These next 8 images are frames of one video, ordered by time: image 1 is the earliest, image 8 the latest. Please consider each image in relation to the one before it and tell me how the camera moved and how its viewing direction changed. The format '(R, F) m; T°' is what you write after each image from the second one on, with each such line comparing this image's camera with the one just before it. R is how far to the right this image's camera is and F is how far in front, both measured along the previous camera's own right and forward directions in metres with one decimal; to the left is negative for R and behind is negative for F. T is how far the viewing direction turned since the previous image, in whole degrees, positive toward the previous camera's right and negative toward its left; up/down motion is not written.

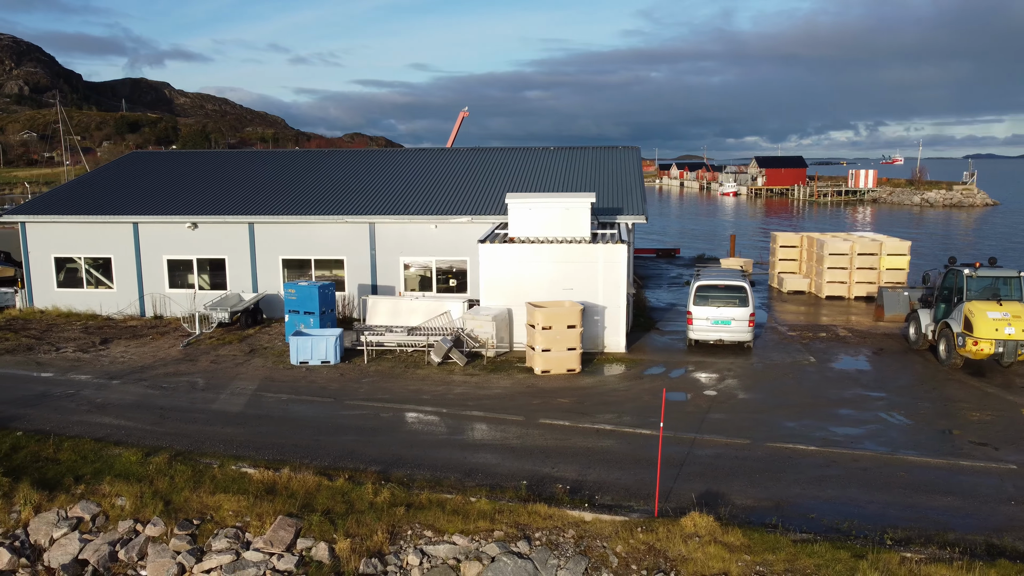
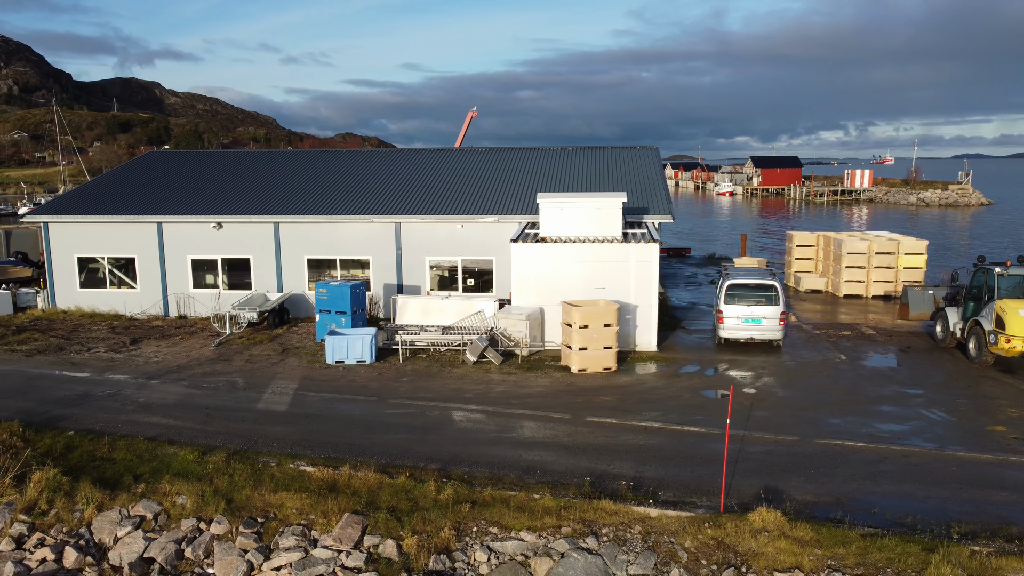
(-0.7, -0.1) m; +1°
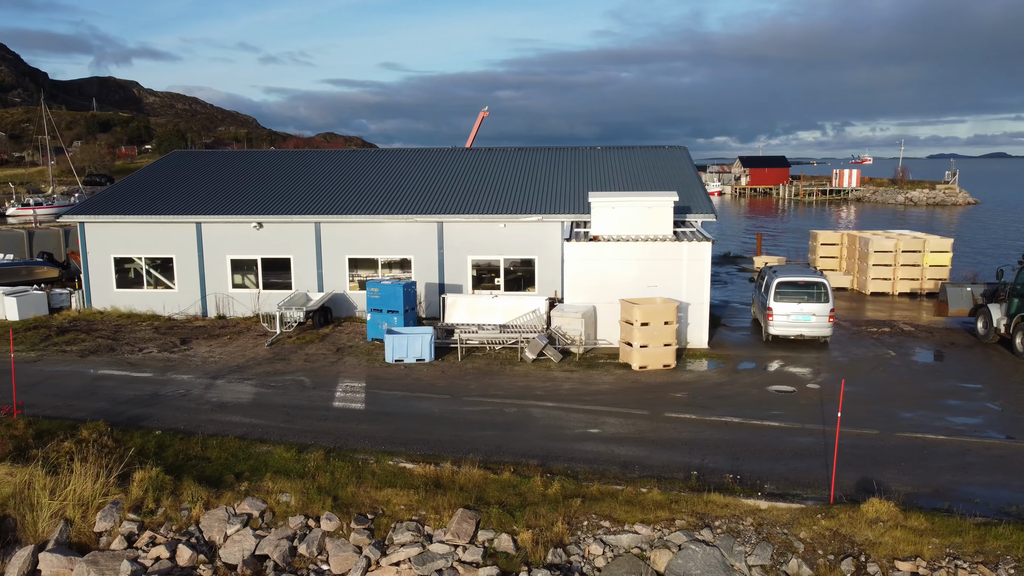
(-1.3, -0.1) m; +1°
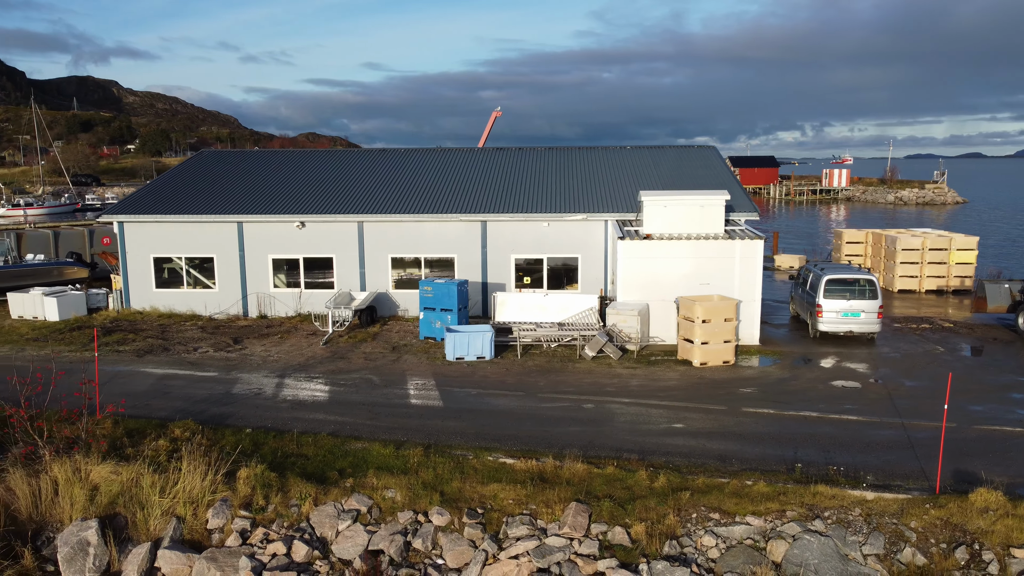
(-1.3, -0.1) m; +1°
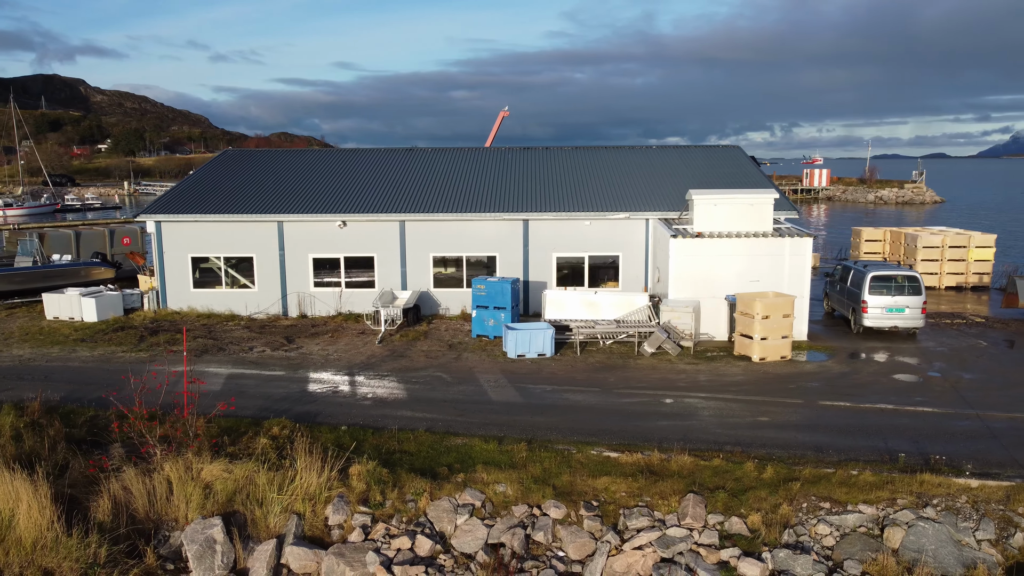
(-1.5, -0.1) m; +2°
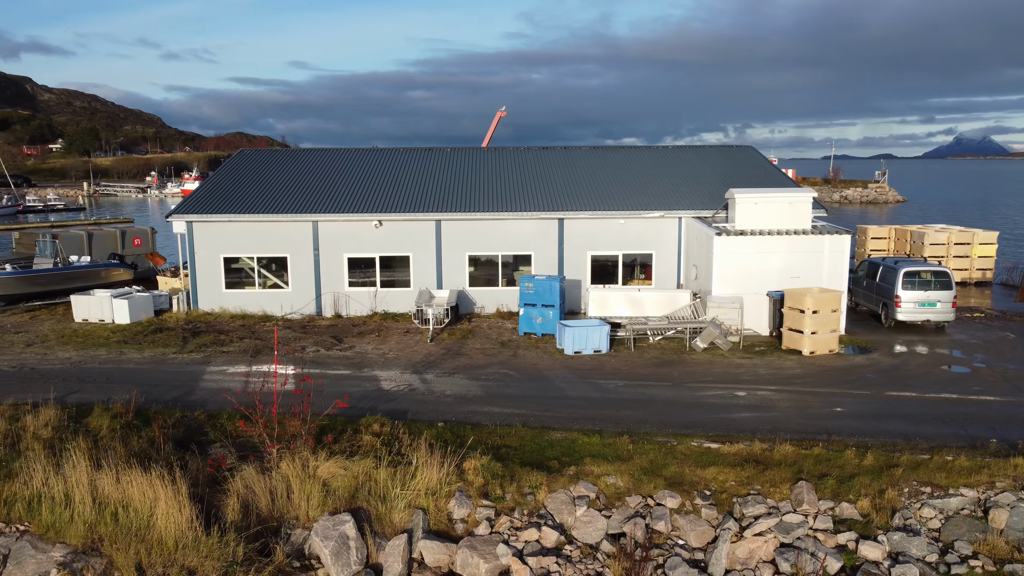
(-1.7, -0.1) m; +3°
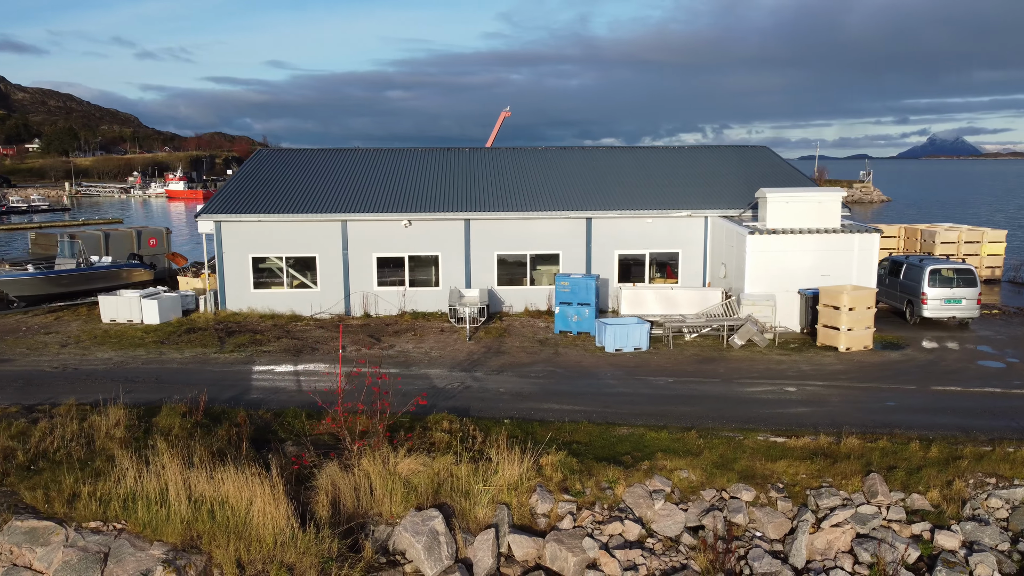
(-1.1, -0.1) m; +1°
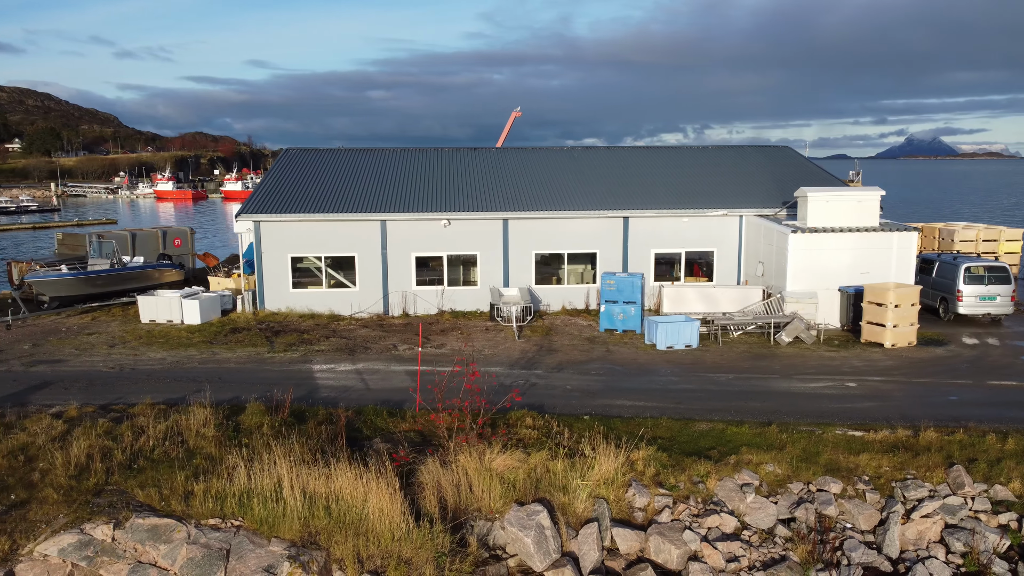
(-1.2, -0.1) m; +1°
